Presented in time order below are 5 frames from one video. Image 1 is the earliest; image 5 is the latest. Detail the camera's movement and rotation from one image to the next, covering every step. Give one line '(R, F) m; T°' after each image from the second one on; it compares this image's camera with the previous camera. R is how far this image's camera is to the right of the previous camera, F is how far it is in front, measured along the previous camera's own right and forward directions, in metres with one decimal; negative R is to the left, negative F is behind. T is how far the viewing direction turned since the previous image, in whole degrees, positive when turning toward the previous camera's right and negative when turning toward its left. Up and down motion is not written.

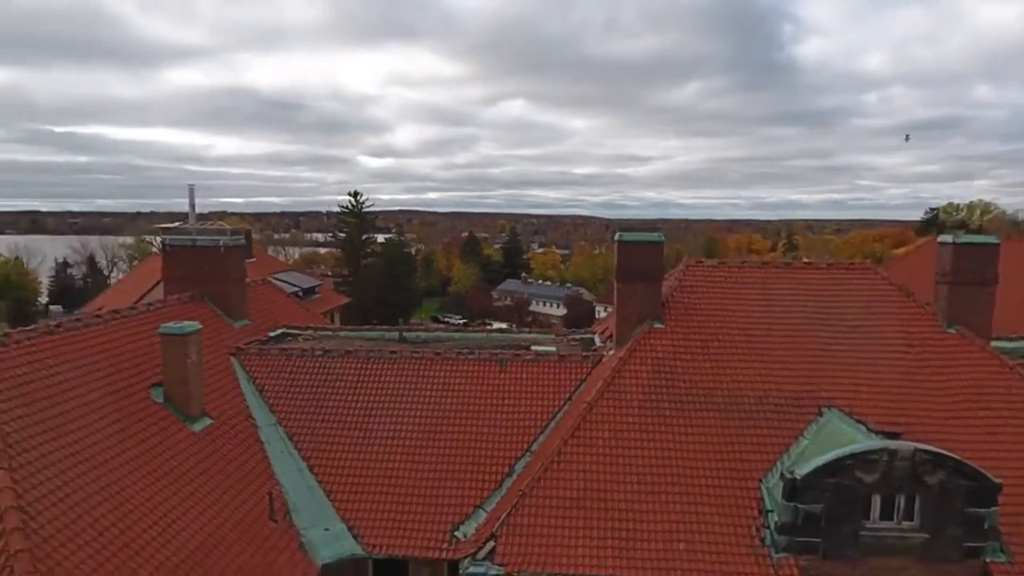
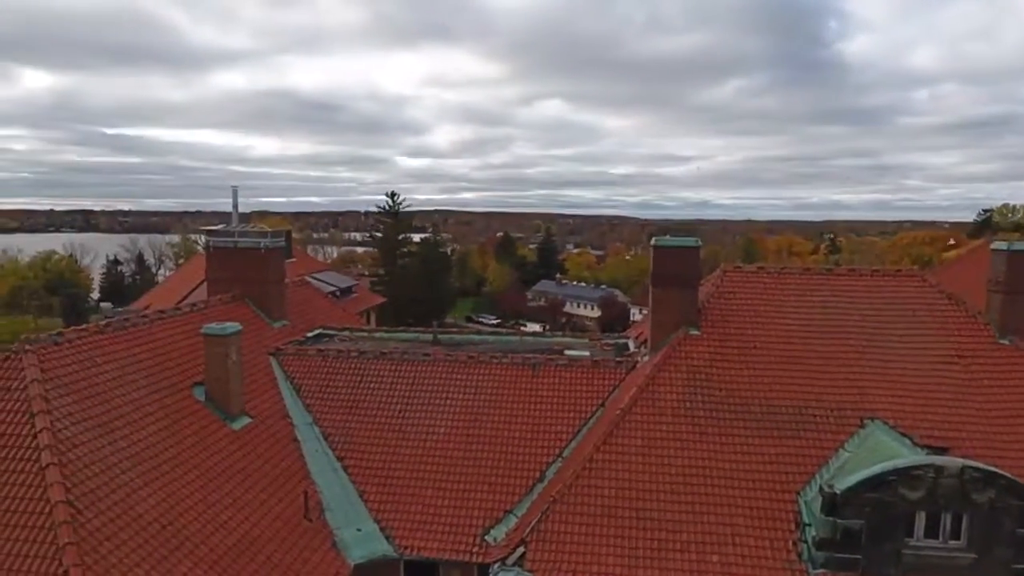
(0.0, 0.0) m; -3°
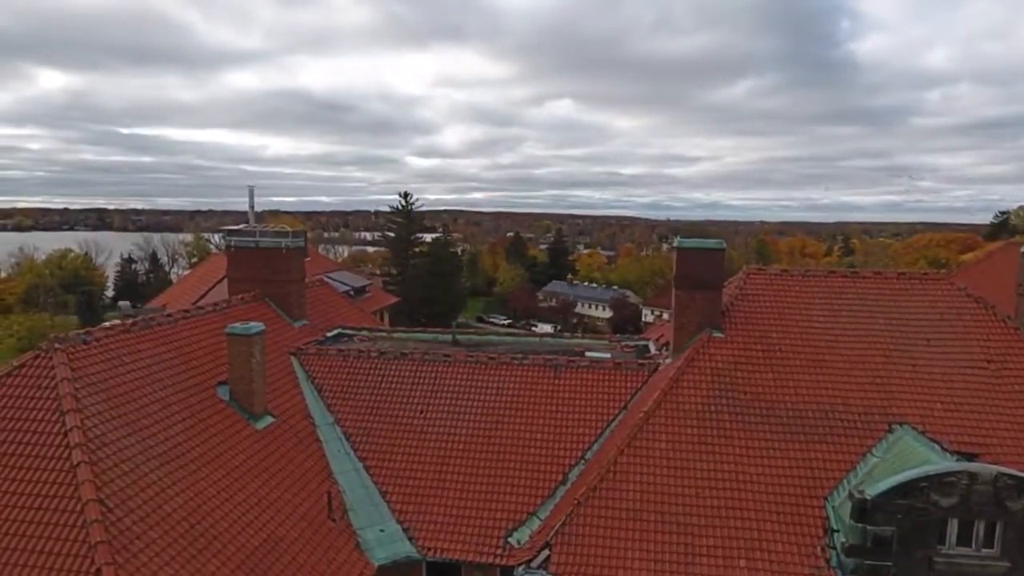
(-0.2, 0.0) m; -1°
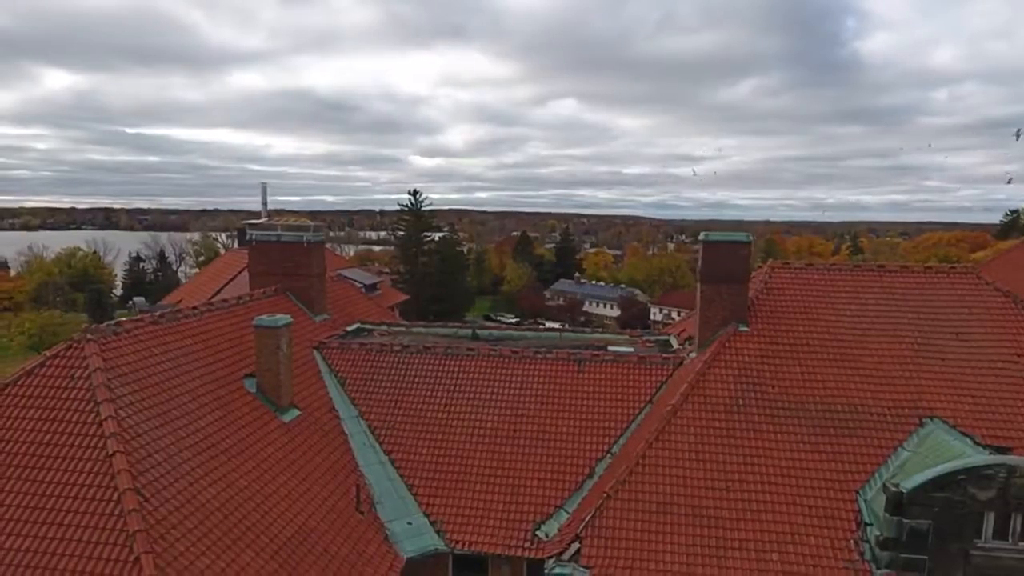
(-0.3, 0.0) m; 0°
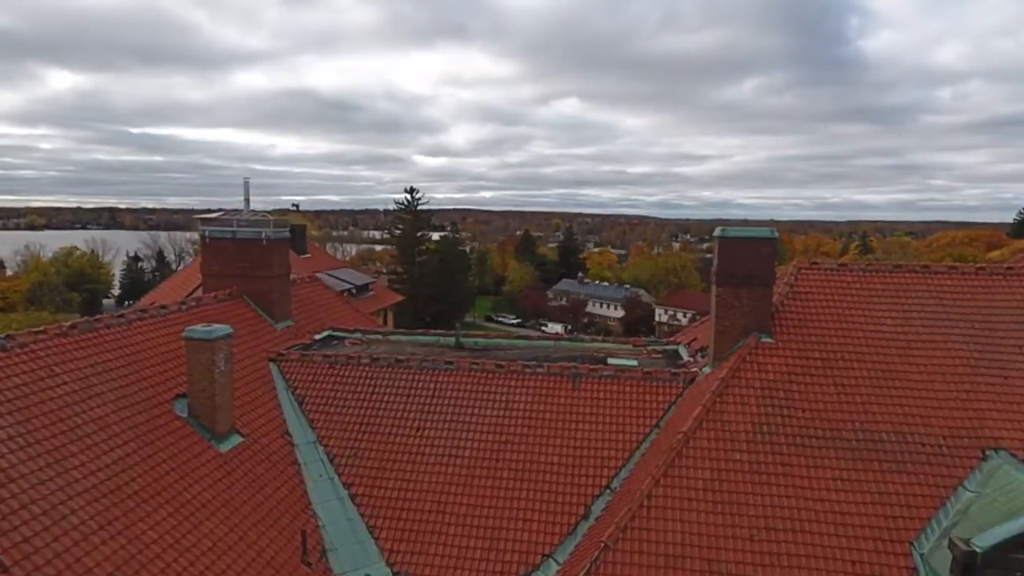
(+0.3, +1.5) m; 0°
